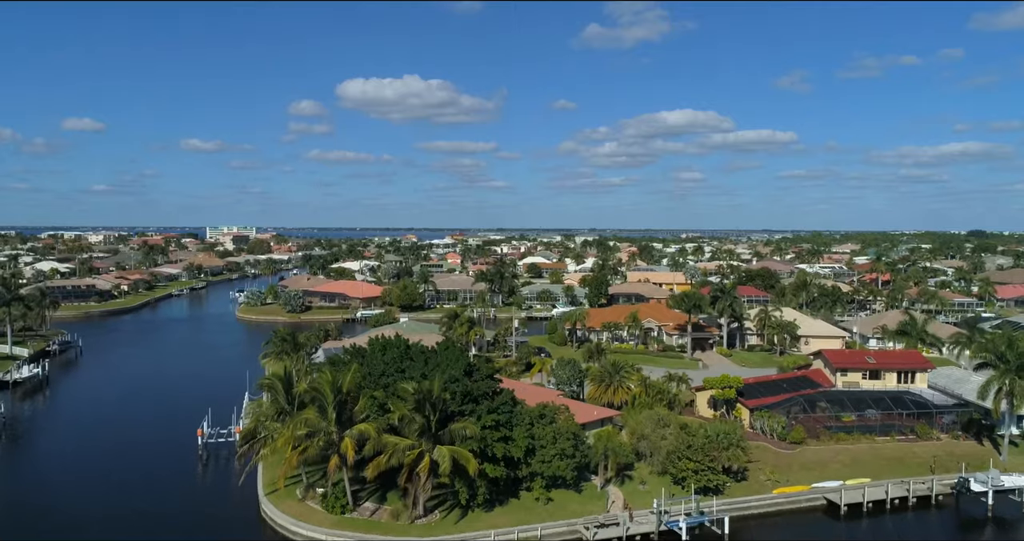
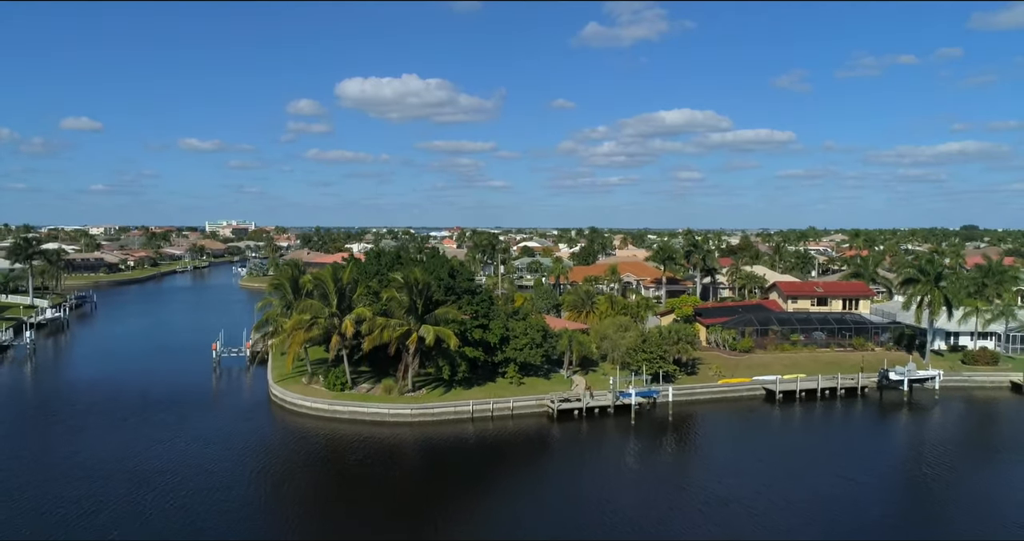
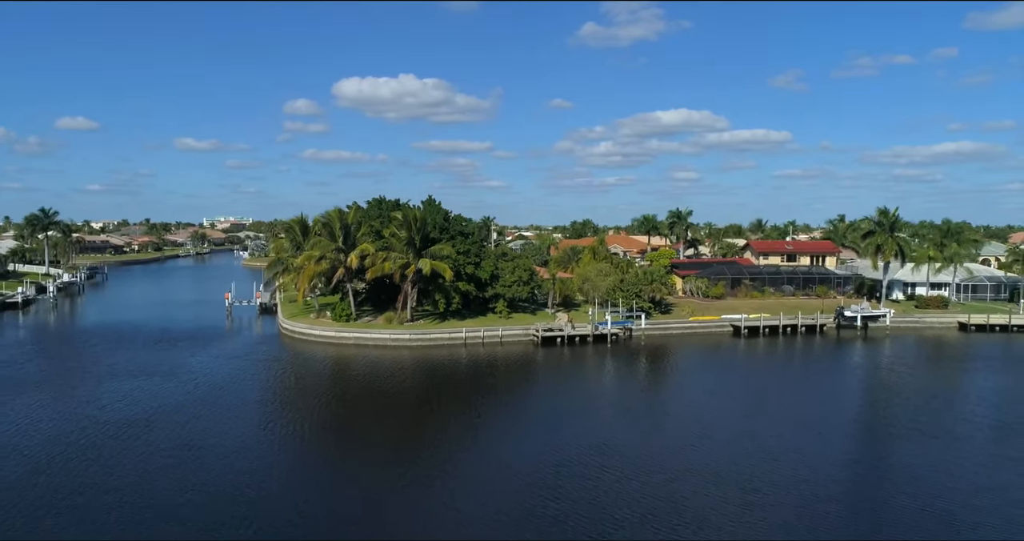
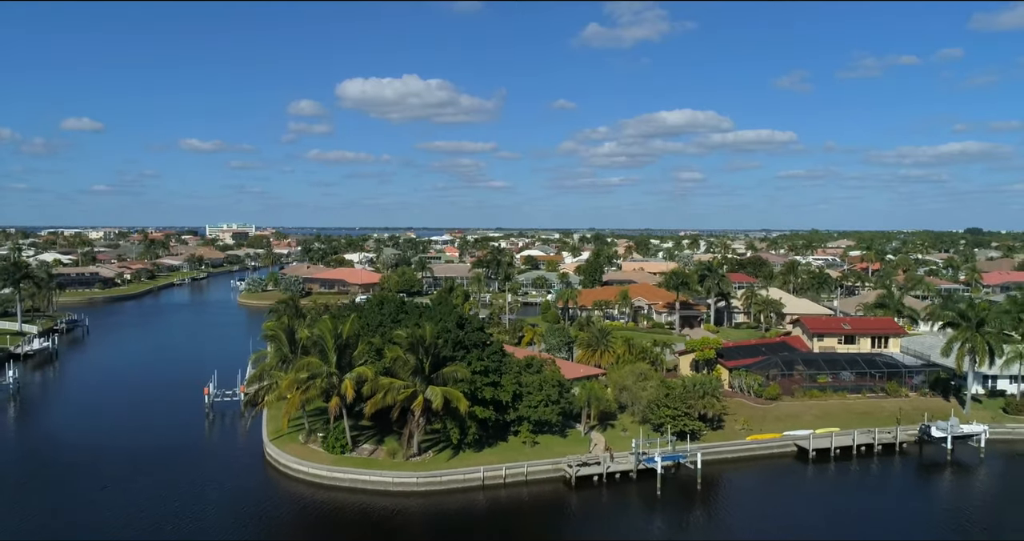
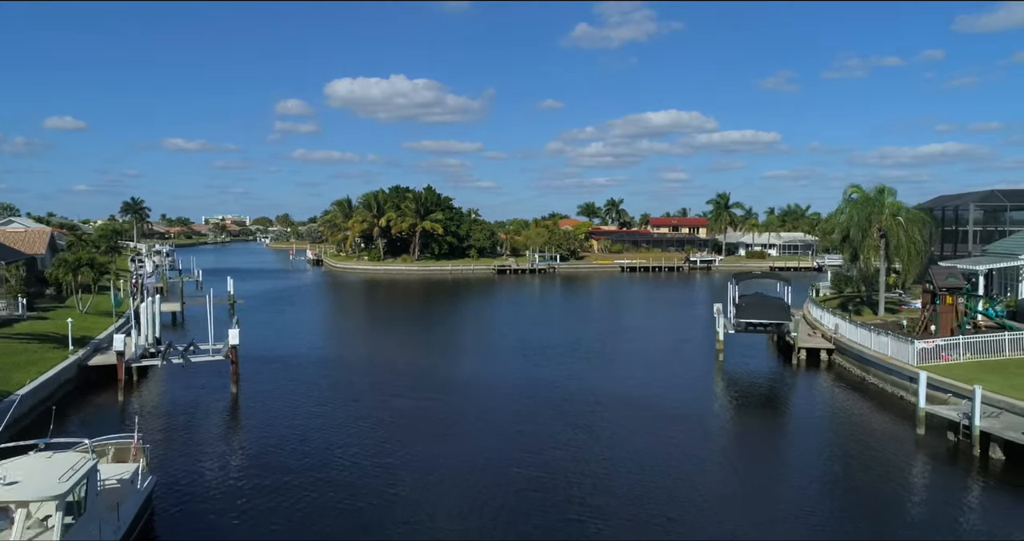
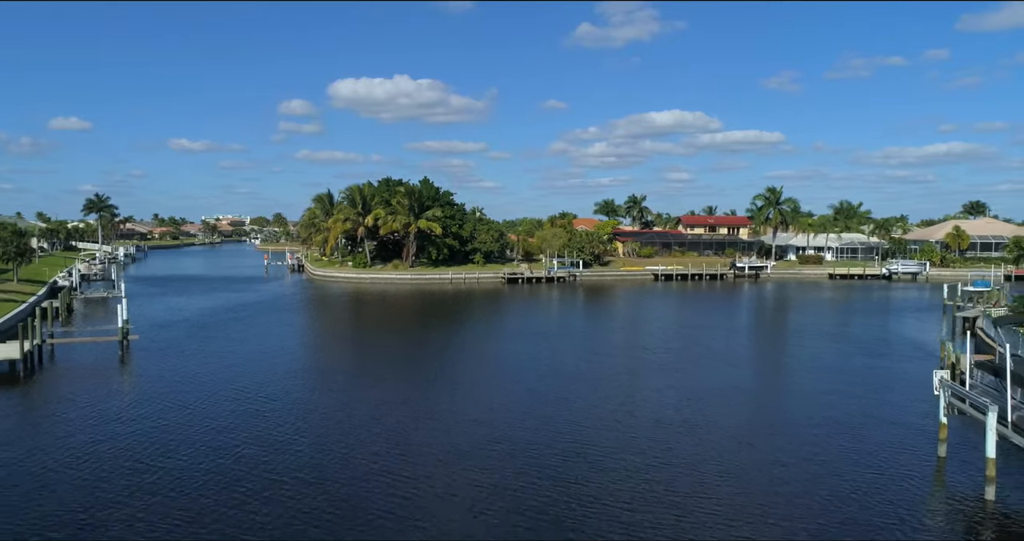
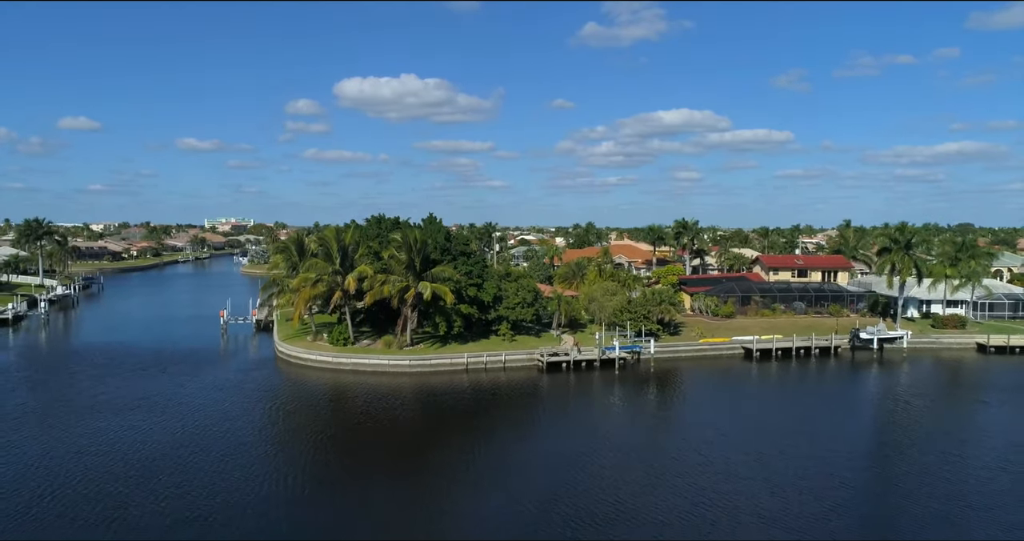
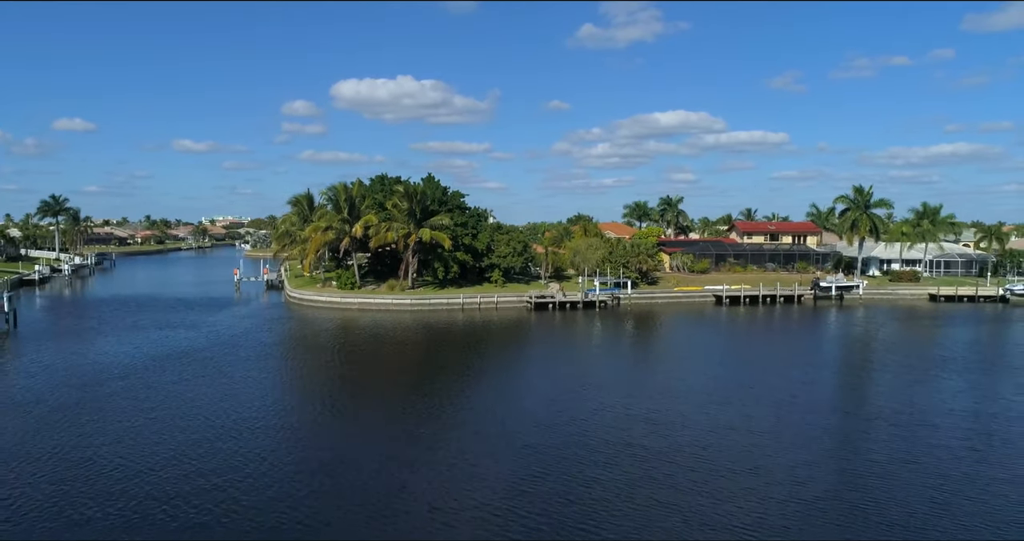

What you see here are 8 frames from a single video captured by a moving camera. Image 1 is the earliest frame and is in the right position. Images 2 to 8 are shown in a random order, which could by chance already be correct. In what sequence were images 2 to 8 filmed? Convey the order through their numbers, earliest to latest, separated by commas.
4, 2, 7, 3, 8, 6, 5
